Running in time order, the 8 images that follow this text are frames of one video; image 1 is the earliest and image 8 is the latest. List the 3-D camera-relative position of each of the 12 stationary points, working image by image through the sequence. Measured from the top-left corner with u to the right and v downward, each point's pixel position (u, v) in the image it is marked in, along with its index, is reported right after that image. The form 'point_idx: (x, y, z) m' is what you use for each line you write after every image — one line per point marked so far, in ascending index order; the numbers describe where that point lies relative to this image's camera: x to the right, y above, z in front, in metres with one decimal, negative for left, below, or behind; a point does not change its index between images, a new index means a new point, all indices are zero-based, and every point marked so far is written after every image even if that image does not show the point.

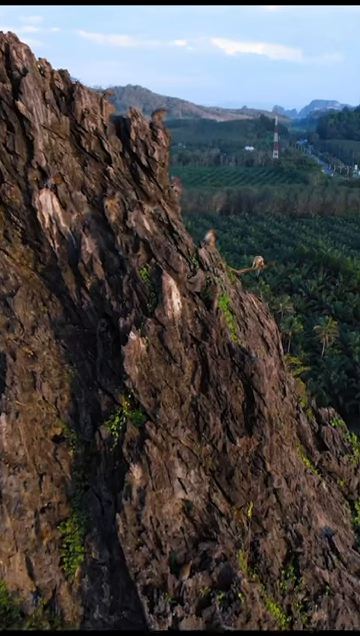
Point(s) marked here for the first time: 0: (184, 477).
0: (+0.1, -3.2, +15.1) m
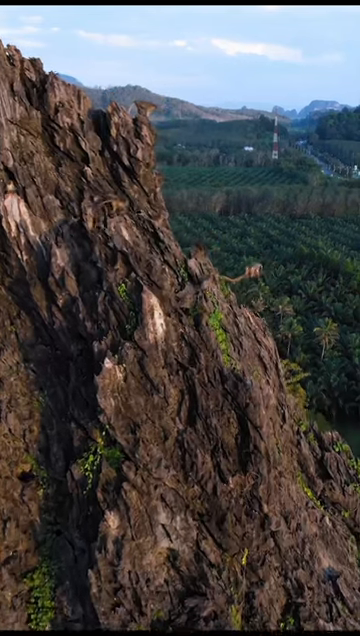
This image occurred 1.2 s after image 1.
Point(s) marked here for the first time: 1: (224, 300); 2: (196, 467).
0: (-0.2, -3.6, +13.1) m
1: (+1.0, +0.4, +17.1) m
2: (+0.3, -2.7, +13.4) m
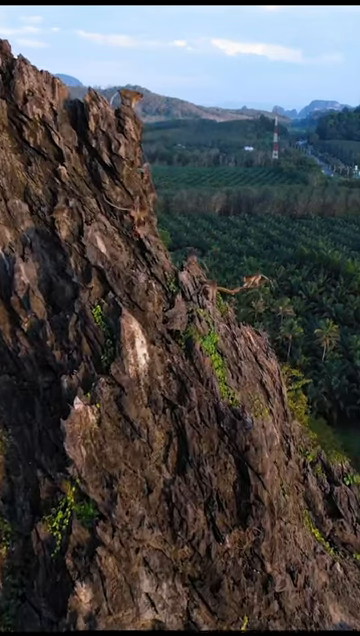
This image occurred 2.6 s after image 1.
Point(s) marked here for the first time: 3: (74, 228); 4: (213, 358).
0: (-0.4, -4.0, +10.9) m
1: (+0.8, 0.0, +14.9) m
2: (+0.1, -3.1, +11.2) m
3: (-1.7, +1.5, +12.2) m
4: (+0.6, -0.7, +12.2) m
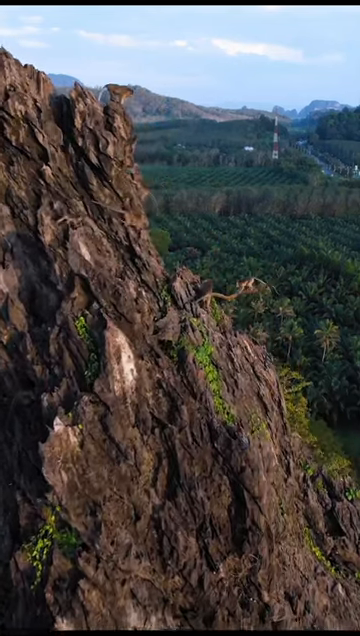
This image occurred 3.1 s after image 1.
0: (-0.5, -4.2, +10.1) m
1: (+0.7, -0.2, +14.1) m
2: (0.0, -3.3, +10.3) m
3: (-1.9, +1.3, +11.3) m
4: (+0.4, -0.8, +11.3) m
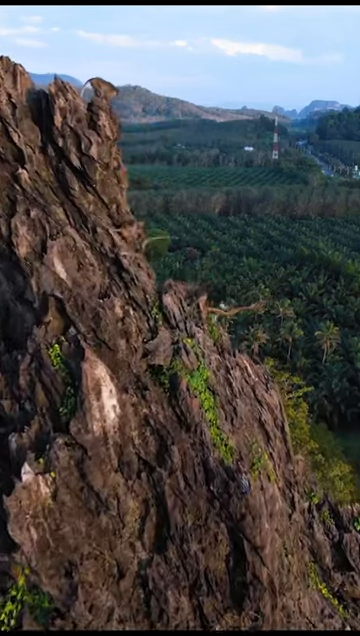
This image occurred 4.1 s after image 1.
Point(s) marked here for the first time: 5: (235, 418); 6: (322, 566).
0: (-0.7, -4.5, +8.7) m
1: (+0.6, -0.5, +12.7) m
2: (-0.2, -3.6, +9.0) m
3: (-2.0, +1.0, +10.0) m
4: (+0.3, -1.2, +10.0) m
5: (+0.9, -1.6, +12.0) m
6: (+2.8, -4.9, +14.6) m
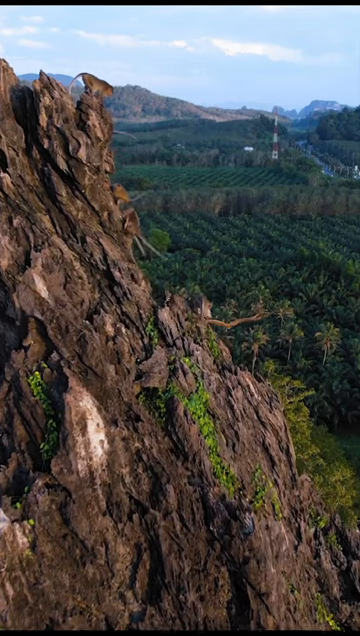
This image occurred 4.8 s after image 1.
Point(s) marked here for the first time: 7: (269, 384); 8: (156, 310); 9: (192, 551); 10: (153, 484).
0: (-0.7, -4.8, +7.7) m
1: (+0.5, -0.8, +11.7) m
2: (-0.2, -3.9, +8.0) m
3: (-2.0, +0.7, +9.0) m
4: (+0.3, -1.4, +9.0) m
5: (+0.8, -1.9, +11.0) m
6: (+2.8, -5.2, +13.6) m
7: (+1.7, -1.3, +14.4) m
8: (-0.4, +0.1, +11.1) m
9: (+0.1, -2.7, +8.6) m
10: (-0.3, -1.9, +8.6) m
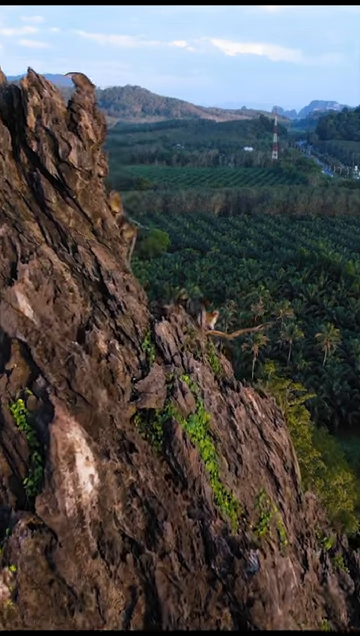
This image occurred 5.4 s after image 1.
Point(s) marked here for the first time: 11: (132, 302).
0: (-0.7, -5.0, +7.0) m
1: (+0.5, -1.0, +11.0) m
2: (-0.2, -4.1, +7.3) m
3: (-2.1, +0.5, +8.3) m
4: (+0.2, -1.6, +8.3) m
5: (+0.8, -2.1, +10.3) m
6: (+2.7, -5.4, +12.9) m
7: (+1.7, -1.5, +13.6) m
8: (-0.4, -0.1, +10.4) m
9: (+0.1, -2.9, +7.8) m
10: (-0.3, -2.1, +7.9) m
11: (-0.7, +0.2, +10.2) m
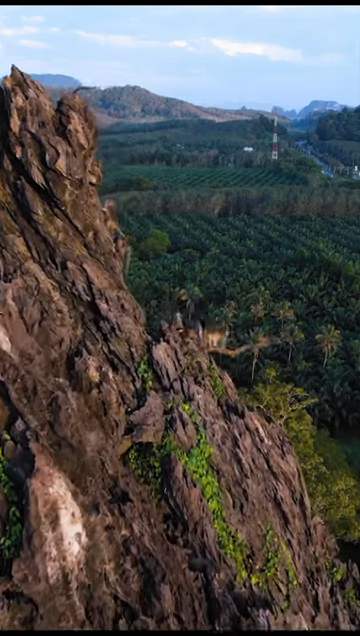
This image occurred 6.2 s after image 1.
0: (-0.7, -5.3, +6.1) m
1: (+0.5, -1.3, +10.1) m
2: (-0.2, -4.4, +6.4) m
3: (-2.1, +0.2, +7.4) m
4: (+0.2, -1.9, +7.4) m
5: (+0.8, -2.4, +9.4) m
6: (+2.7, -5.6, +11.9) m
7: (+1.7, -1.7, +12.7) m
8: (-0.4, -0.4, +9.5) m
9: (+0.1, -3.2, +6.9) m
10: (-0.3, -2.4, +7.0) m
11: (-0.7, -0.1, +9.3) m
